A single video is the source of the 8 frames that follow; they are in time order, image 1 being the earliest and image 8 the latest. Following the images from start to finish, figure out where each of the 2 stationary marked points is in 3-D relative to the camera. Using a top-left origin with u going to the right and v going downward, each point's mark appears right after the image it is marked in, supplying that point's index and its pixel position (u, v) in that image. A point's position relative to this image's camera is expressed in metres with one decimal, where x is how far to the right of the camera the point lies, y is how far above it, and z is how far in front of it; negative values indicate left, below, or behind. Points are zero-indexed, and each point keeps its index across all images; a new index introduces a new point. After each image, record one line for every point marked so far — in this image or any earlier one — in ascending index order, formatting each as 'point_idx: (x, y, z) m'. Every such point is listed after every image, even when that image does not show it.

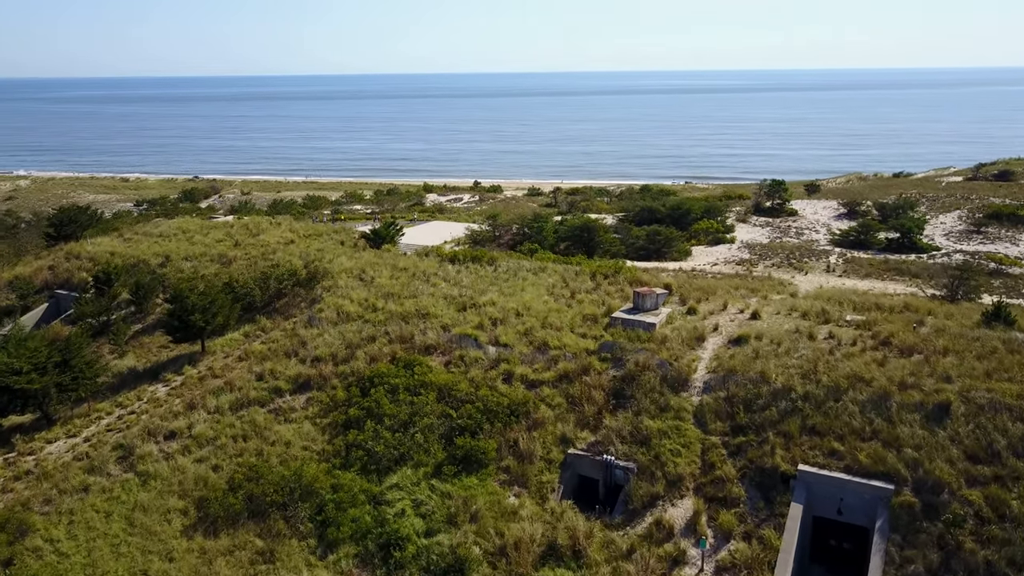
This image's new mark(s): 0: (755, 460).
0: (+3.6, -2.5, +12.1) m
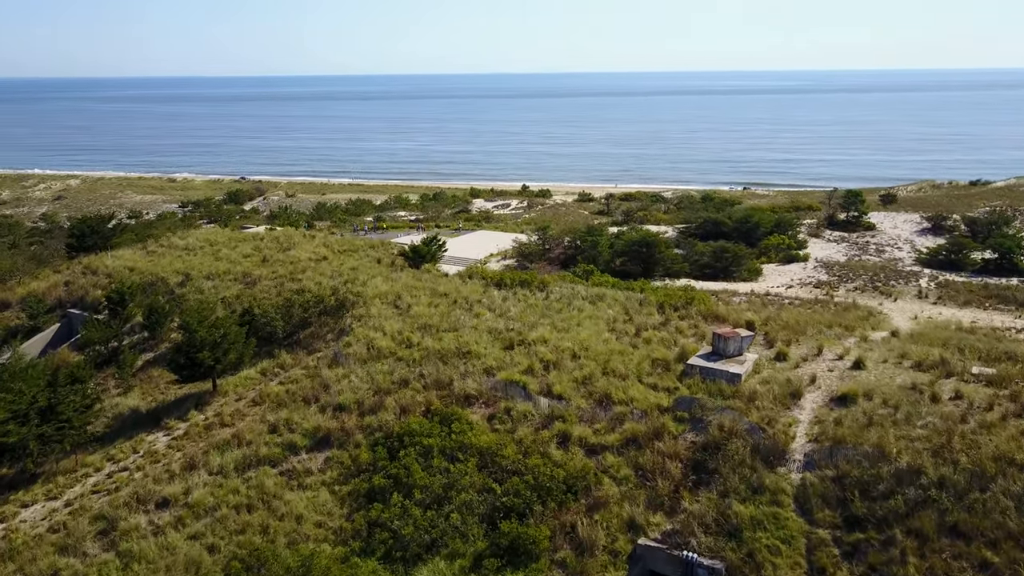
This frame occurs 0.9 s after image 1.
0: (+4.3, -3.3, +9.5) m
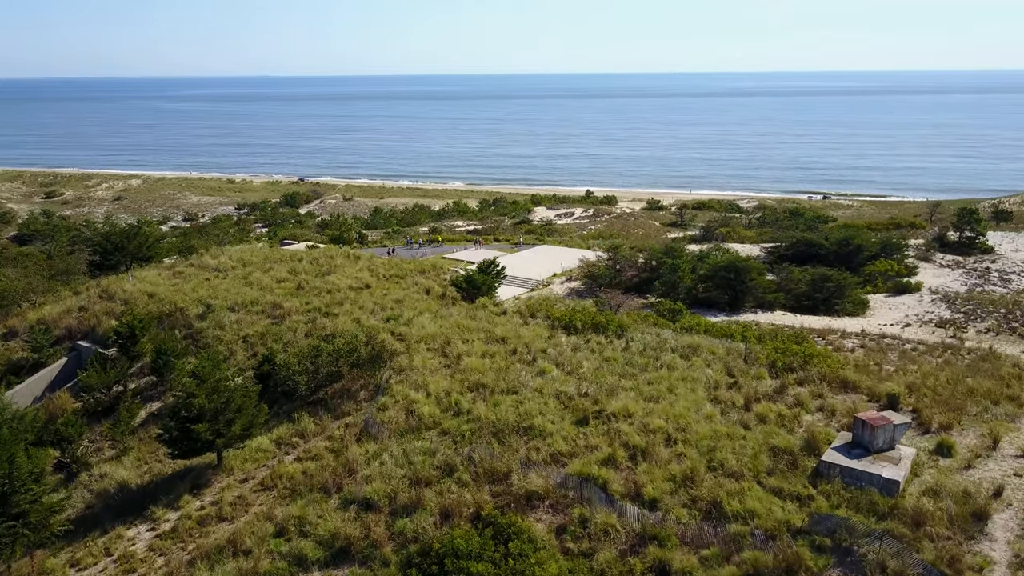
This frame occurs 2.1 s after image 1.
0: (+4.9, -4.2, +6.0) m
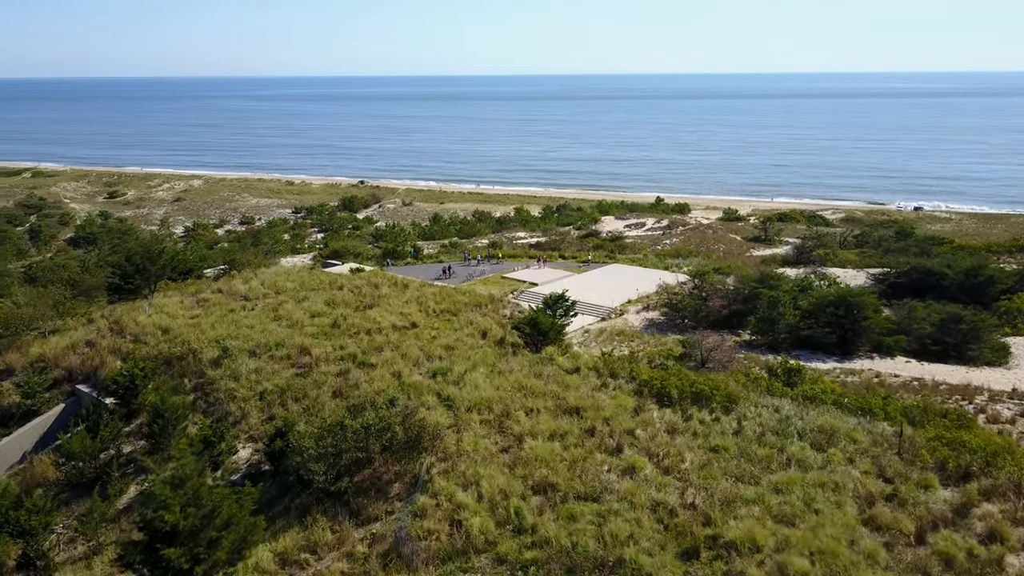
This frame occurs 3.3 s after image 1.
0: (+5.3, -5.2, +2.5) m
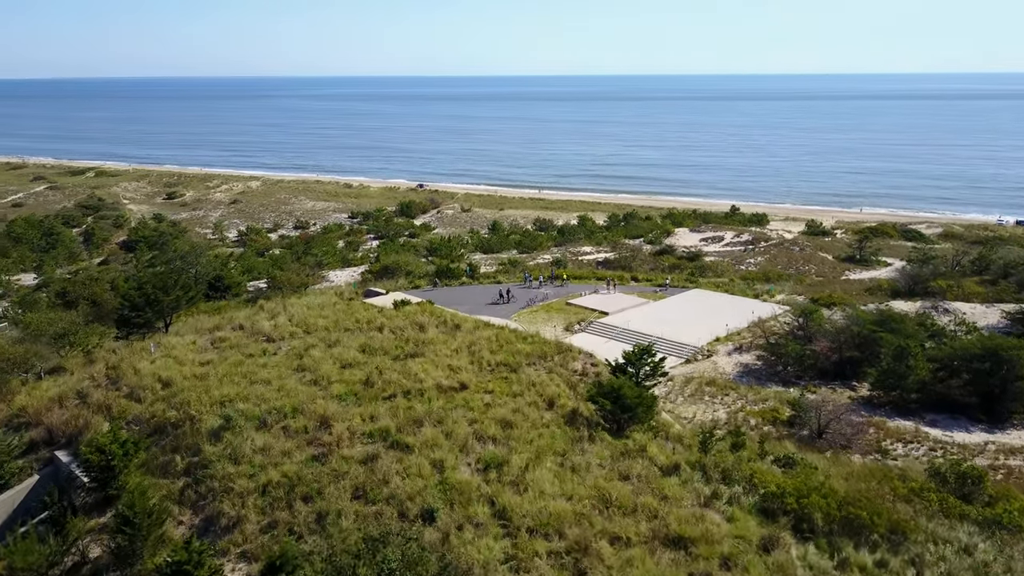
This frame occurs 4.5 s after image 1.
0: (+5.4, -6.1, -1.1) m
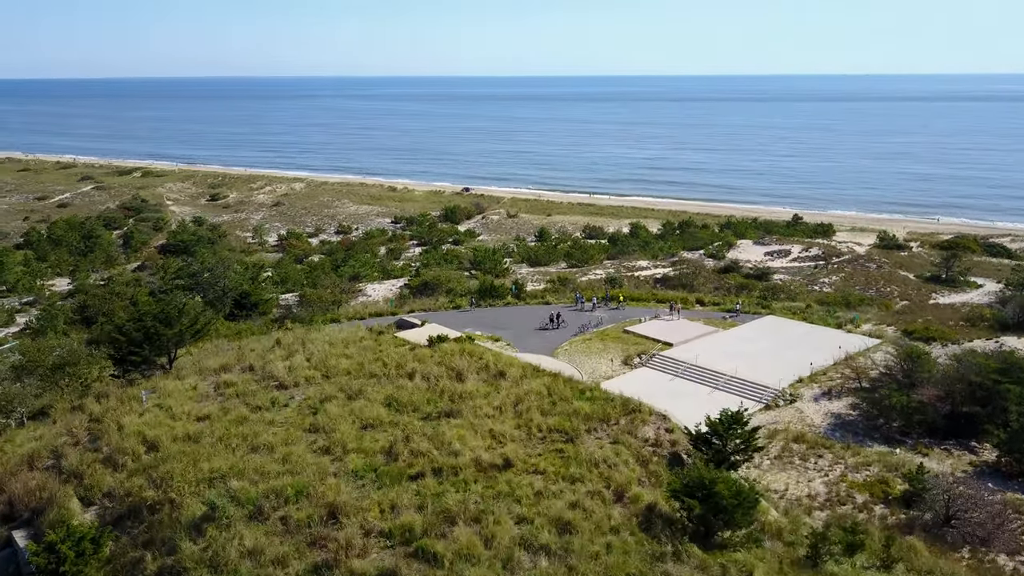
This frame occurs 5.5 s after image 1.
0: (+5.3, -6.9, -3.9) m
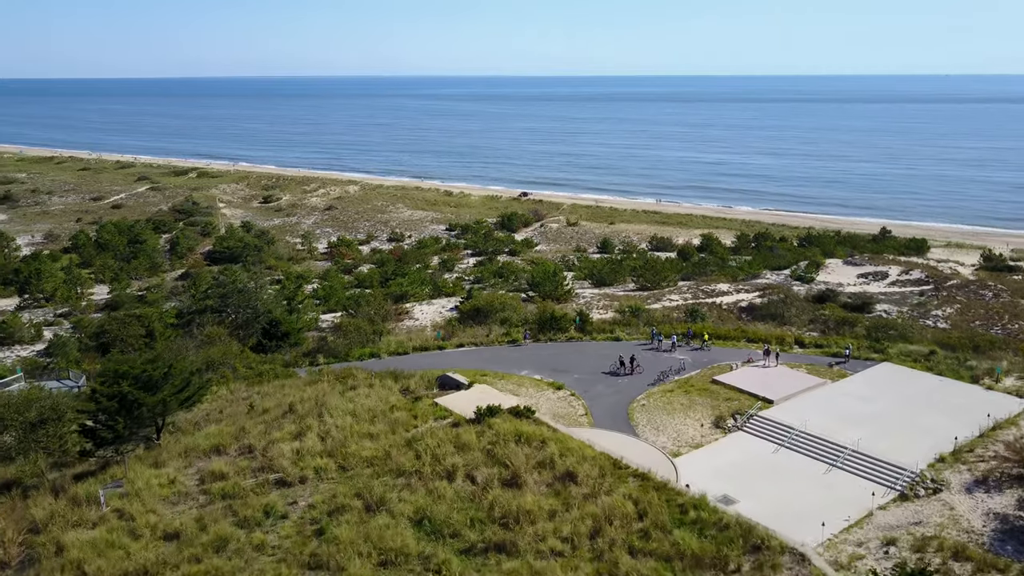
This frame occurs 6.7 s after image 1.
0: (+4.9, -7.9, -7.7) m
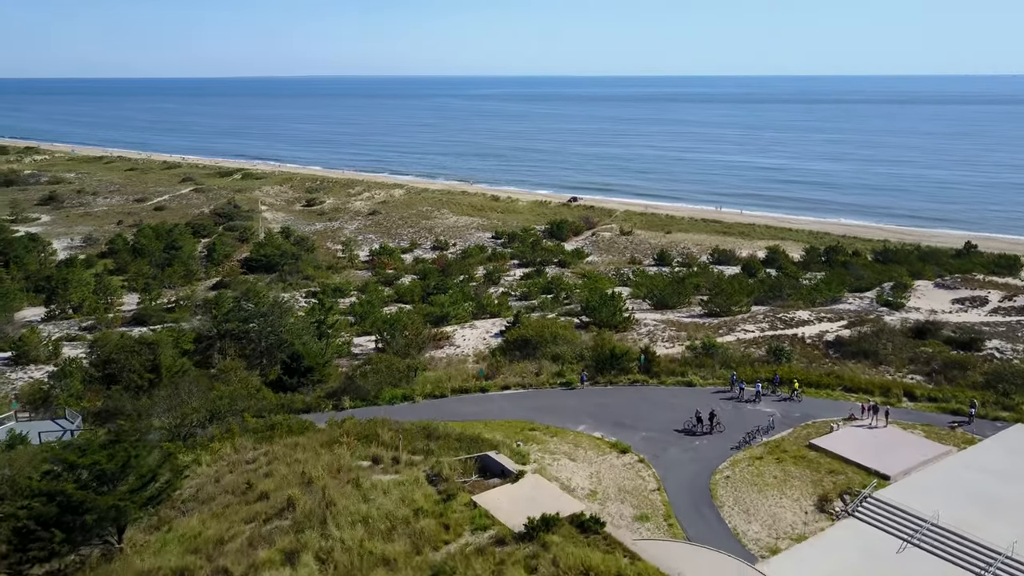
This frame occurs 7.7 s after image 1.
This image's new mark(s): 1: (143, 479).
0: (+4.4, -8.7, -10.9) m
1: (-4.1, -2.4, +10.1) m
